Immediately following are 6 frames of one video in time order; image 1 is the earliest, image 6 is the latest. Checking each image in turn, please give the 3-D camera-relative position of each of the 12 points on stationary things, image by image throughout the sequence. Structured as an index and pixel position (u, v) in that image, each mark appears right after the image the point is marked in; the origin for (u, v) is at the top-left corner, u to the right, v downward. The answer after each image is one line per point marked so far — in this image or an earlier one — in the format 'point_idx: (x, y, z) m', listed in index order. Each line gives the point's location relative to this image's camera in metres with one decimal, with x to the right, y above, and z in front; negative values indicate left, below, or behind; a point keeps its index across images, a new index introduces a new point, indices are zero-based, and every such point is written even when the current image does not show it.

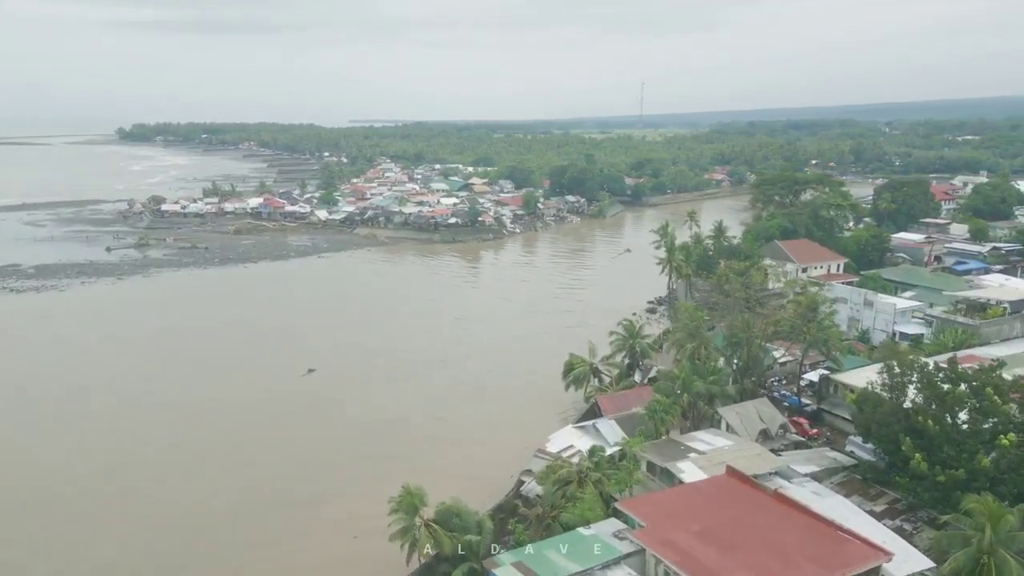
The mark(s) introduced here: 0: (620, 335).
0: (+2.7, -1.2, +18.3) m
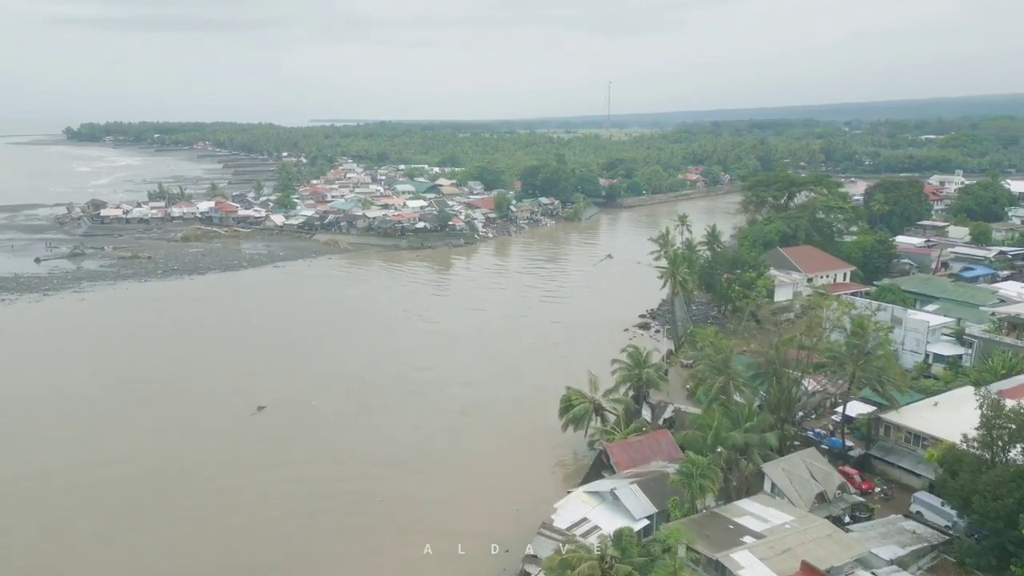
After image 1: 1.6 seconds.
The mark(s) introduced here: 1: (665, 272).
0: (+2.4, -1.7, +15.7) m
1: (+4.5, +0.3, +19.9) m
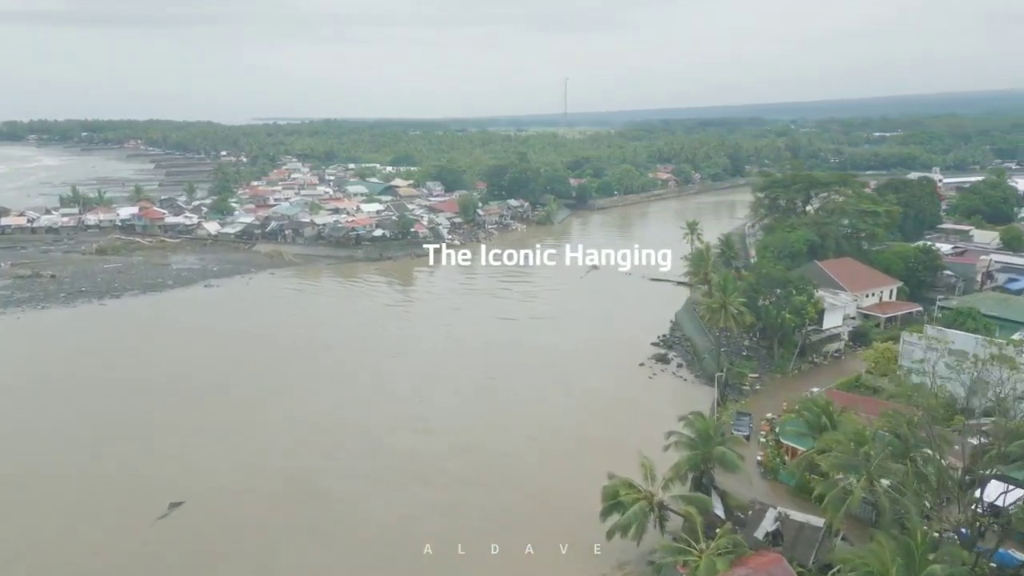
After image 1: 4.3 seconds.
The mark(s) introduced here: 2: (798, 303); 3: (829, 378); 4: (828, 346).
0: (+2.7, -2.4, +11.4) m
1: (+4.4, -0.3, +15.7) m
2: (+6.7, -0.3, +17.2) m
3: (+7.4, -2.0, +17.0) m
4: (+7.7, -1.4, +18.0) m
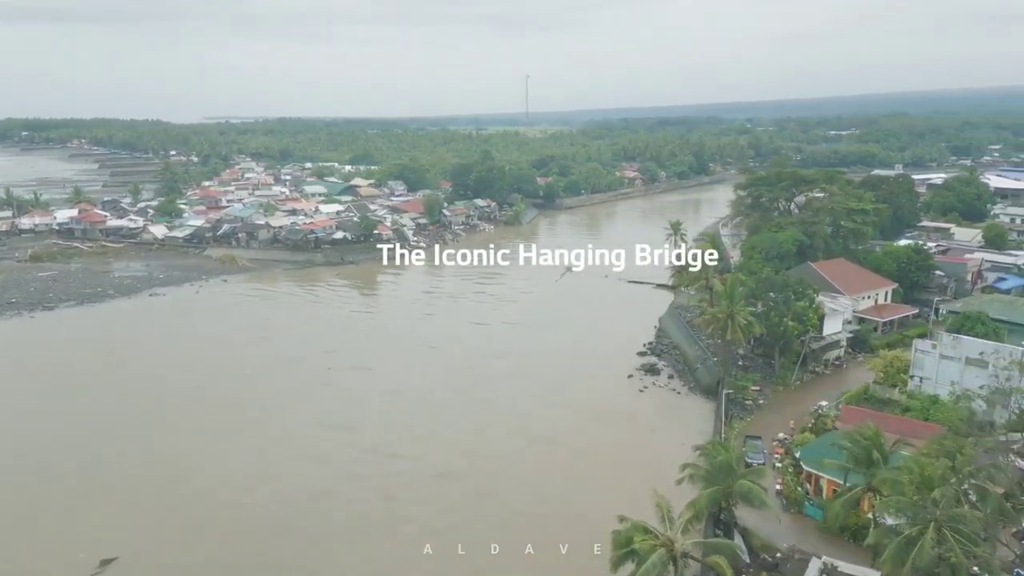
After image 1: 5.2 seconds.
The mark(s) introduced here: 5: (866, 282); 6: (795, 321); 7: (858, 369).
0: (+2.6, -2.5, +10.0) m
1: (+4.1, -0.4, +14.4) m
2: (+6.3, -0.4, +16.0) m
3: (+6.9, -2.1, +15.9) m
4: (+7.2, -1.5, +16.9) m
5: (+9.4, +0.2, +19.3) m
6: (+6.2, -0.7, +16.0) m
7: (+7.9, -1.9, +16.8) m
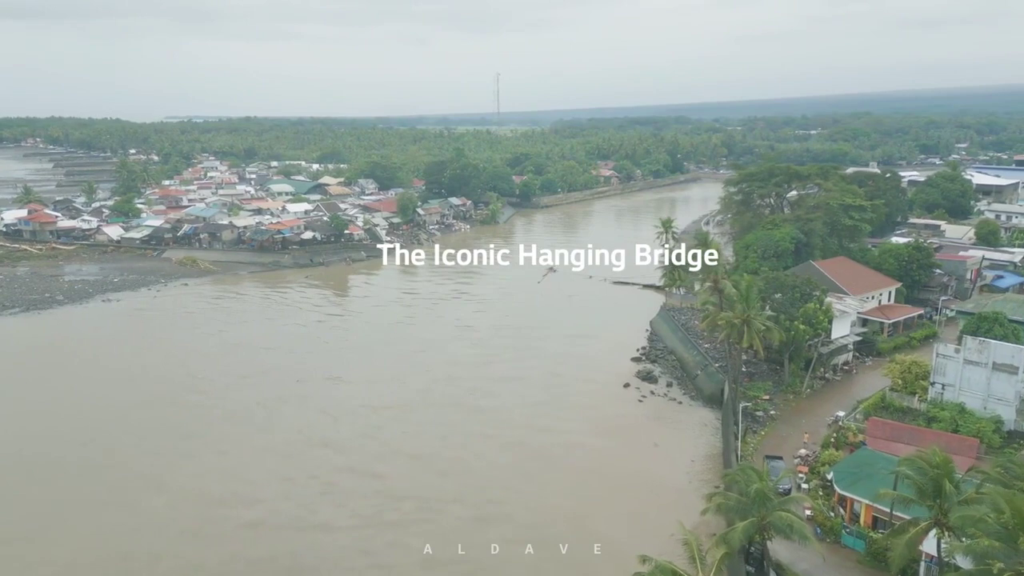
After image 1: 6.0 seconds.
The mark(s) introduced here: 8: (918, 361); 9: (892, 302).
0: (+2.6, -2.6, +8.8) m
1: (+3.9, -0.5, +13.2) m
2: (+6.0, -0.5, +14.9) m
3: (+6.7, -2.1, +14.8) m
4: (+7.0, -1.5, +15.8) m
5: (+9.0, +0.2, +18.4) m
6: (+5.9, -0.7, +14.9) m
7: (+7.6, -1.9, +15.8) m
8: (+8.0, -1.4, +14.5) m
9: (+9.8, -0.4, +18.9) m
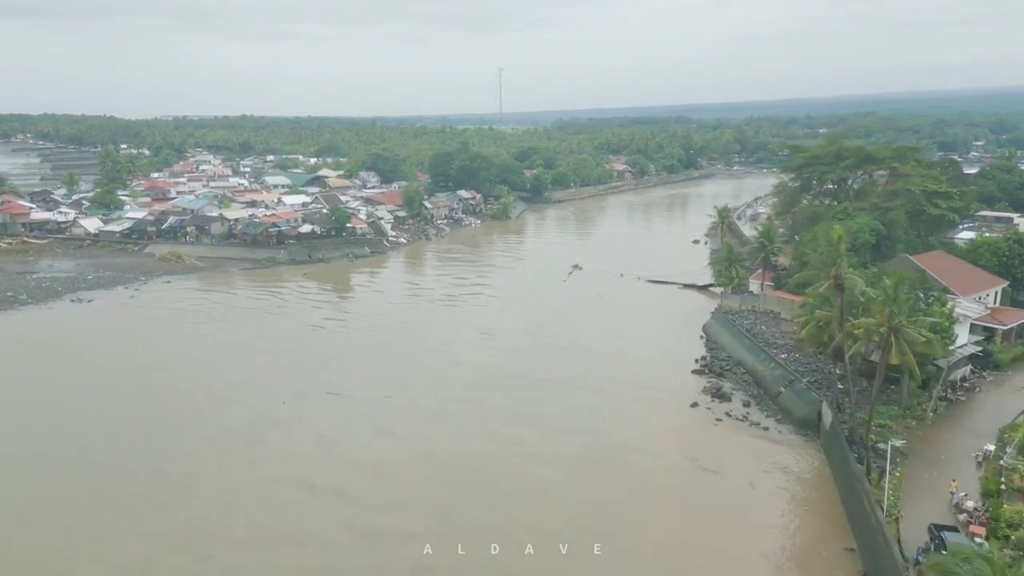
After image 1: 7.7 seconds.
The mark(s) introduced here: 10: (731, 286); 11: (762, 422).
0: (+3.5, -2.5, +5.8) m
1: (+4.8, -0.4, +10.3) m
2: (+6.9, -0.4, +12.0) m
3: (+7.6, -2.1, +11.9) m
4: (+7.8, -1.5, +12.9) m
5: (+9.8, +0.2, +15.4) m
6: (+6.7, -0.7, +11.9) m
7: (+8.5, -1.8, +12.8) m
8: (+8.8, -1.4, +11.6) m
9: (+10.6, -0.3, +15.9) m
10: (+5.8, 0.0, +19.7) m
11: (+4.5, -2.4, +13.4) m
